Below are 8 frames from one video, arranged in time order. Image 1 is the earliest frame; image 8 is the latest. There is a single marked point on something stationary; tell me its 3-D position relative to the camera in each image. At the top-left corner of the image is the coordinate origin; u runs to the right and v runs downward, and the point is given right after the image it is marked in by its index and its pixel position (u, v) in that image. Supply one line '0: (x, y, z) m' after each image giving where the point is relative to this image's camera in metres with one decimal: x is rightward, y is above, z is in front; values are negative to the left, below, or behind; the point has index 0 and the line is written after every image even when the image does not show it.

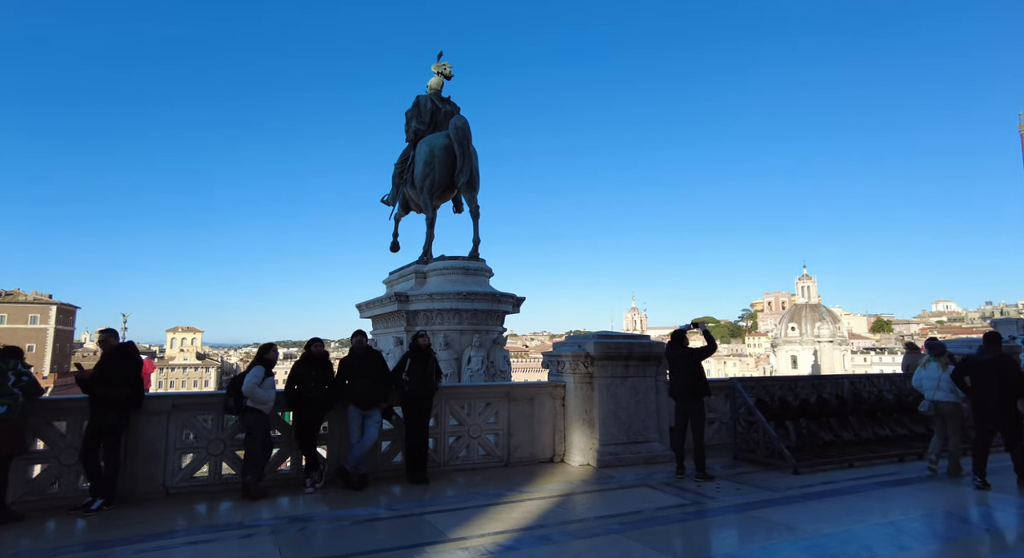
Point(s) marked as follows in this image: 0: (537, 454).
0: (+0.3, -2.0, +7.2) m
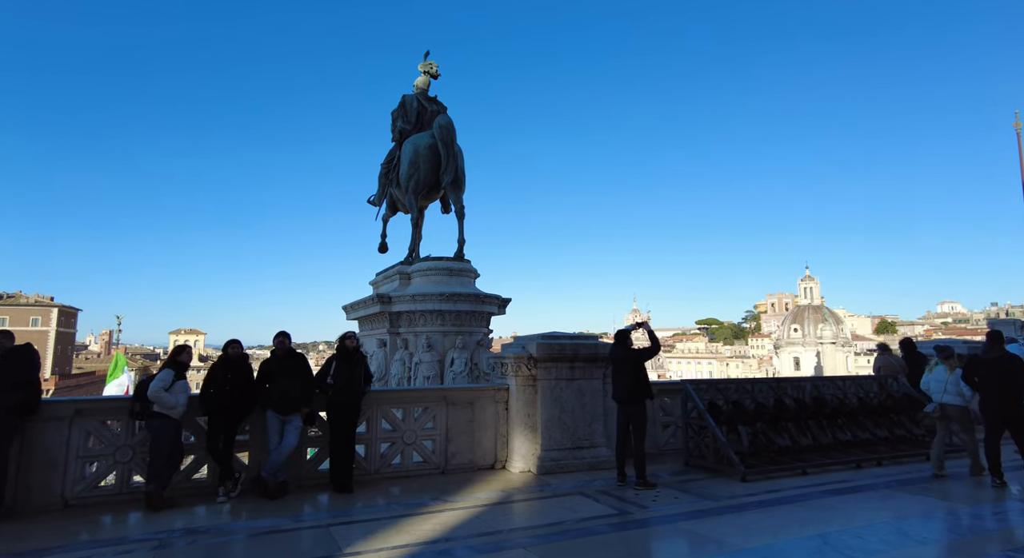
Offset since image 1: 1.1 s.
0: (-0.4, -2.0, +6.9) m
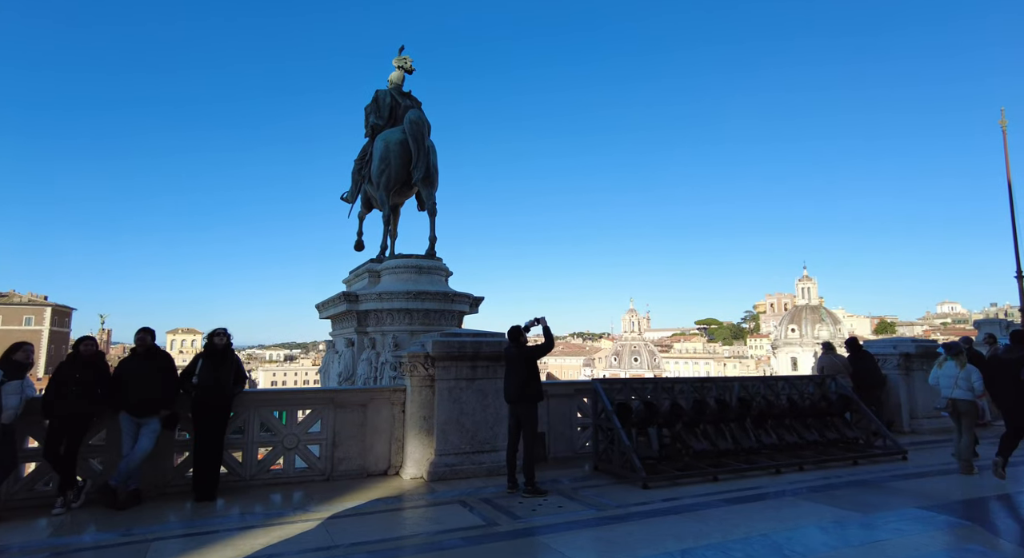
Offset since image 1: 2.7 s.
0: (-1.5, -1.9, +6.5) m
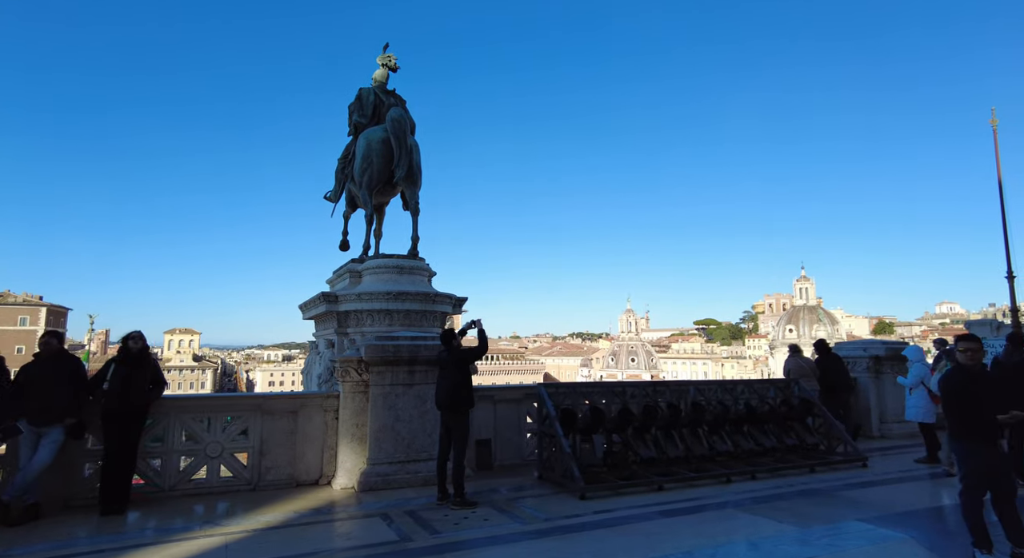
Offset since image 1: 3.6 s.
0: (-2.1, -1.9, +6.2) m
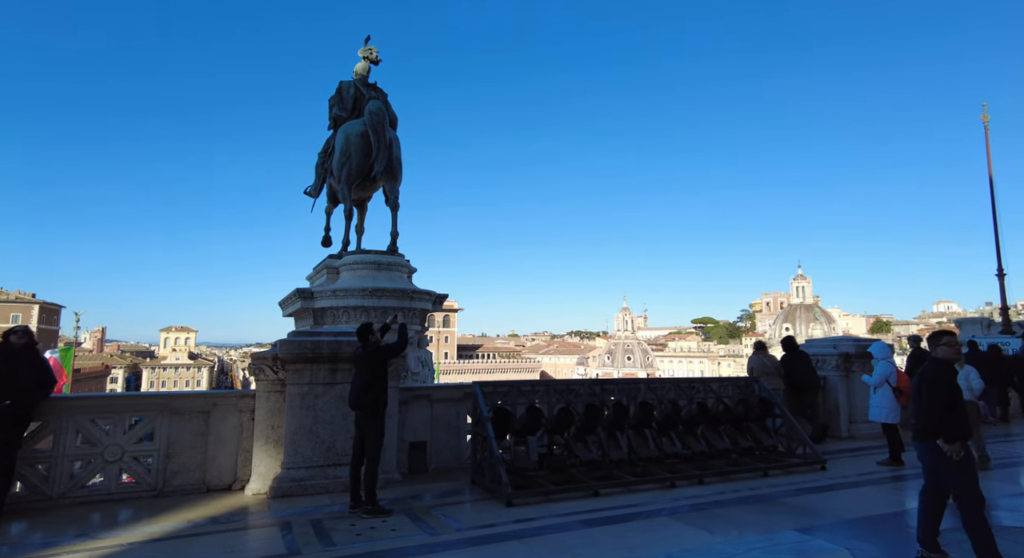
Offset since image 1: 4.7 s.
0: (-2.8, -1.8, +5.8) m
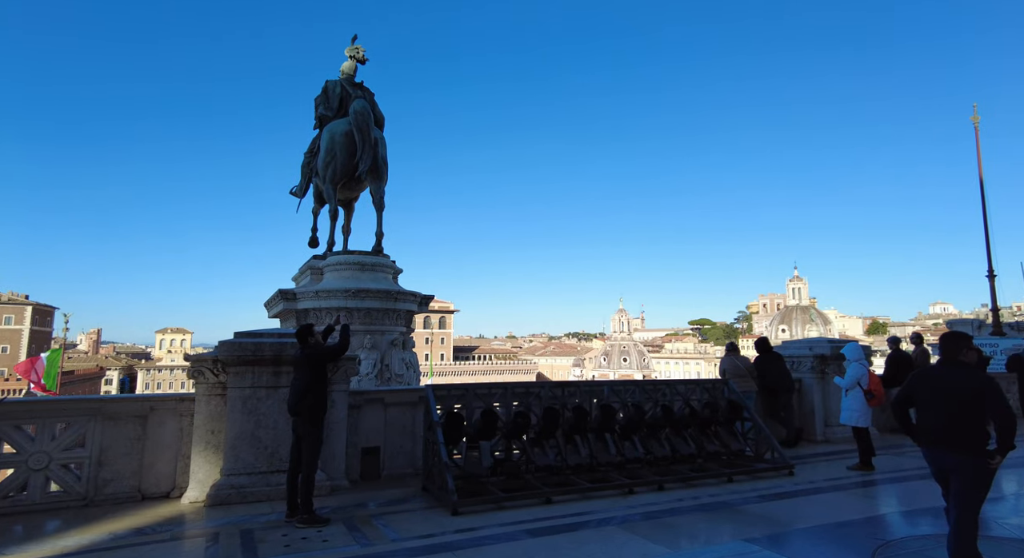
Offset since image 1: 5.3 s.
0: (-3.2, -1.8, +5.6) m
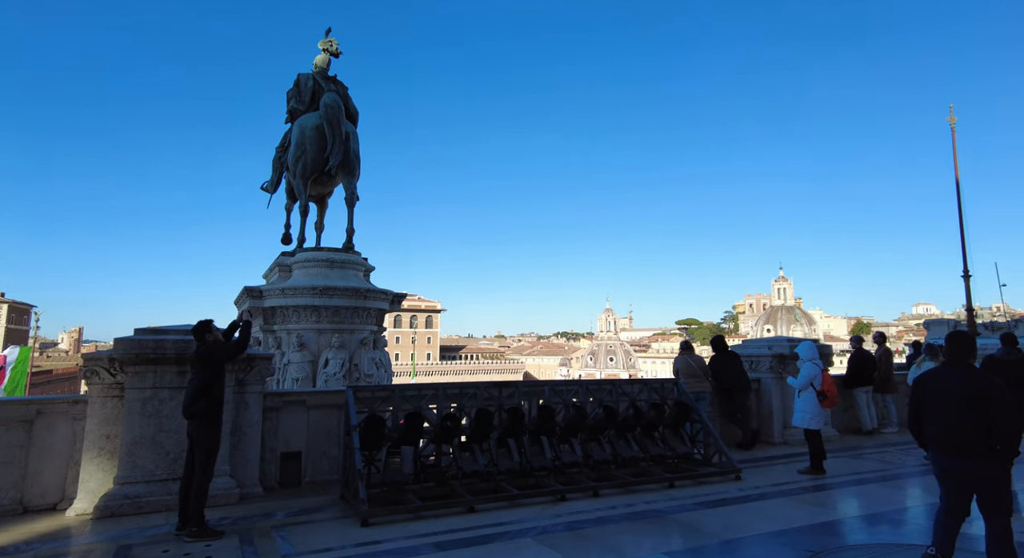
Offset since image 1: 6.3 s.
0: (-3.9, -1.8, +5.1) m
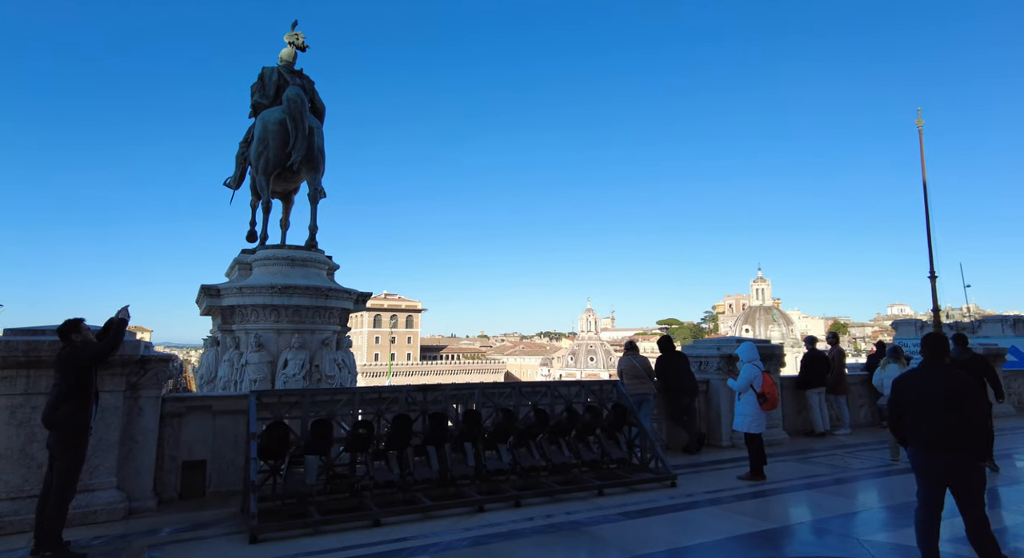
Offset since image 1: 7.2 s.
0: (-4.6, -1.7, +4.7) m
